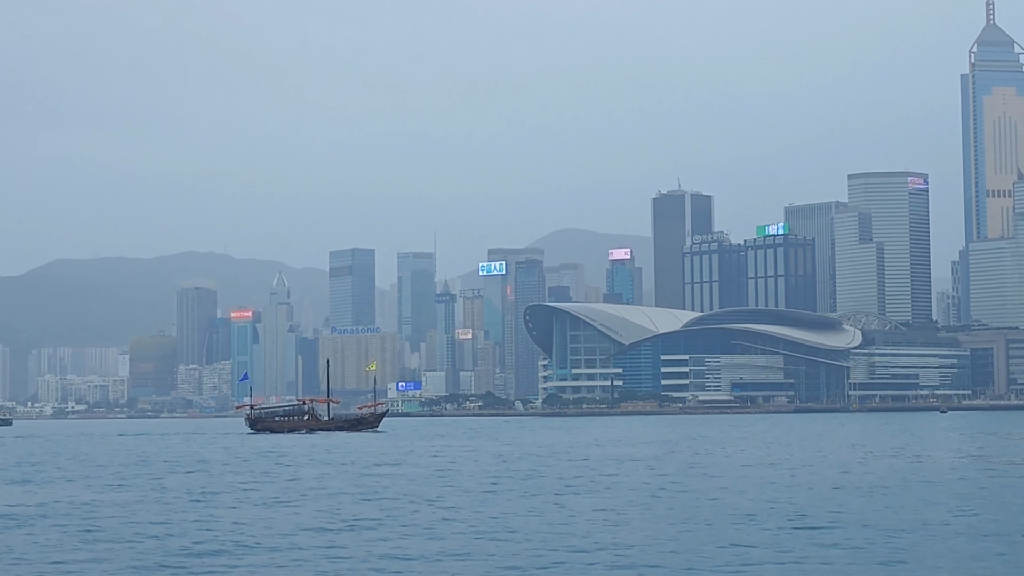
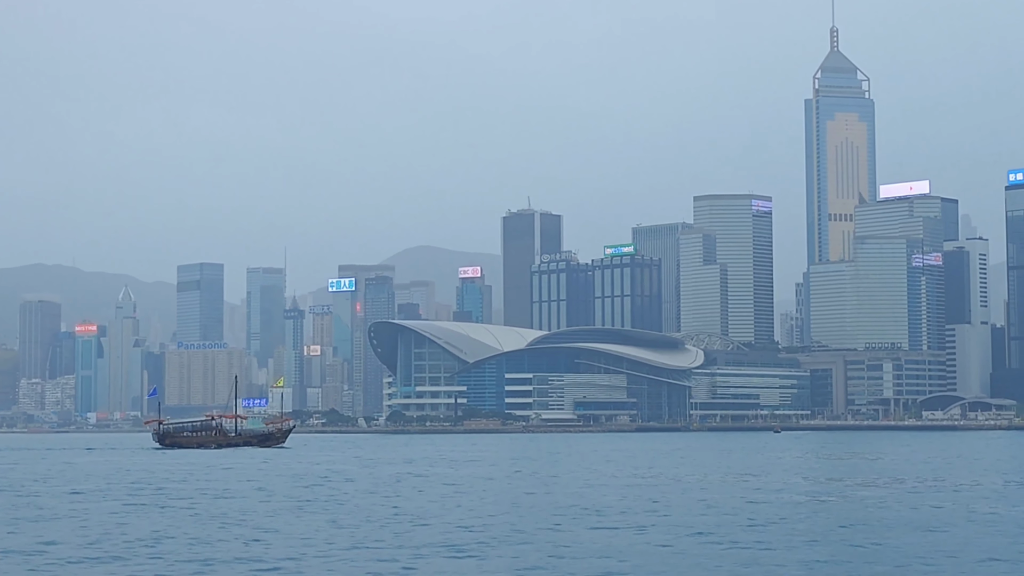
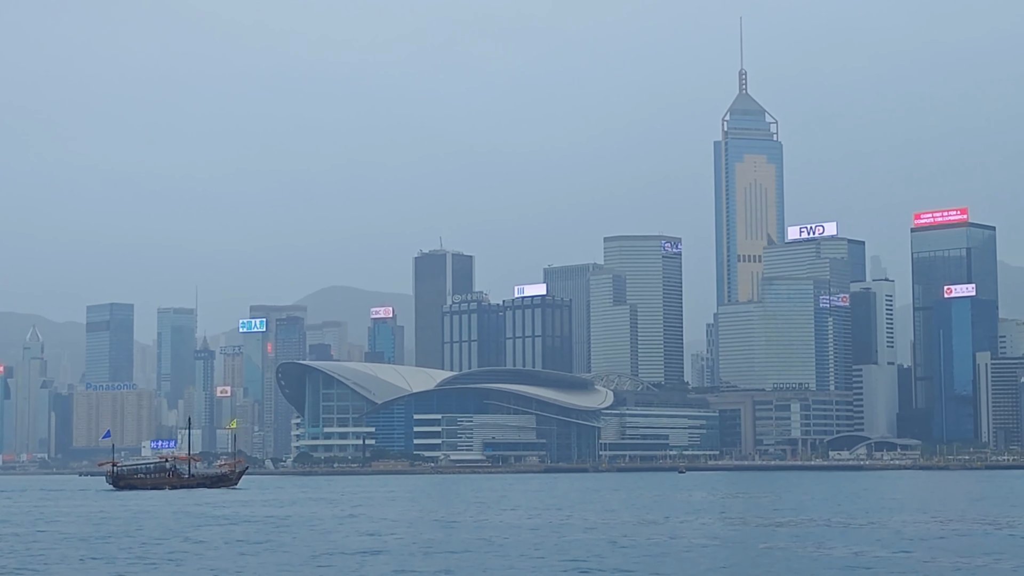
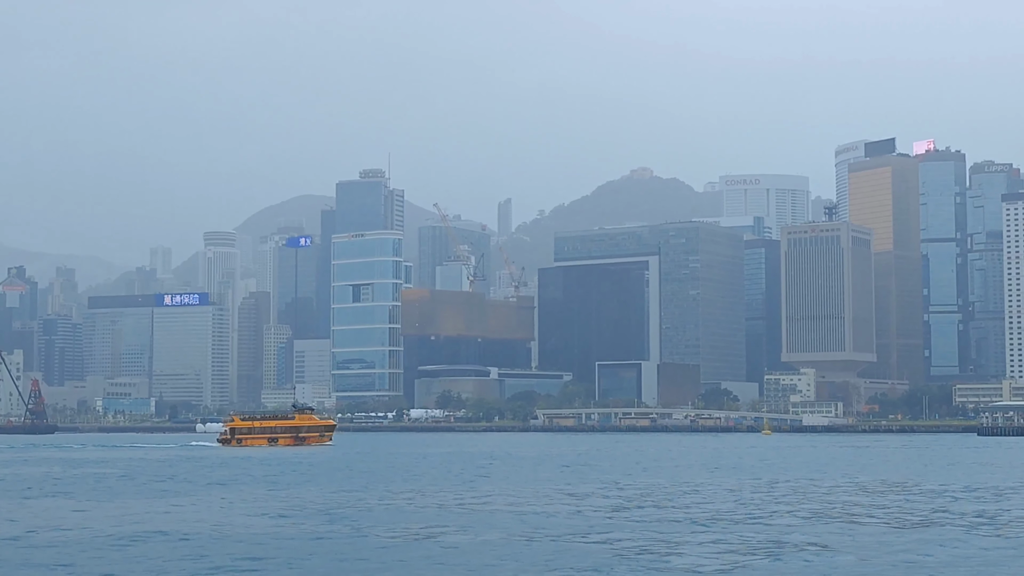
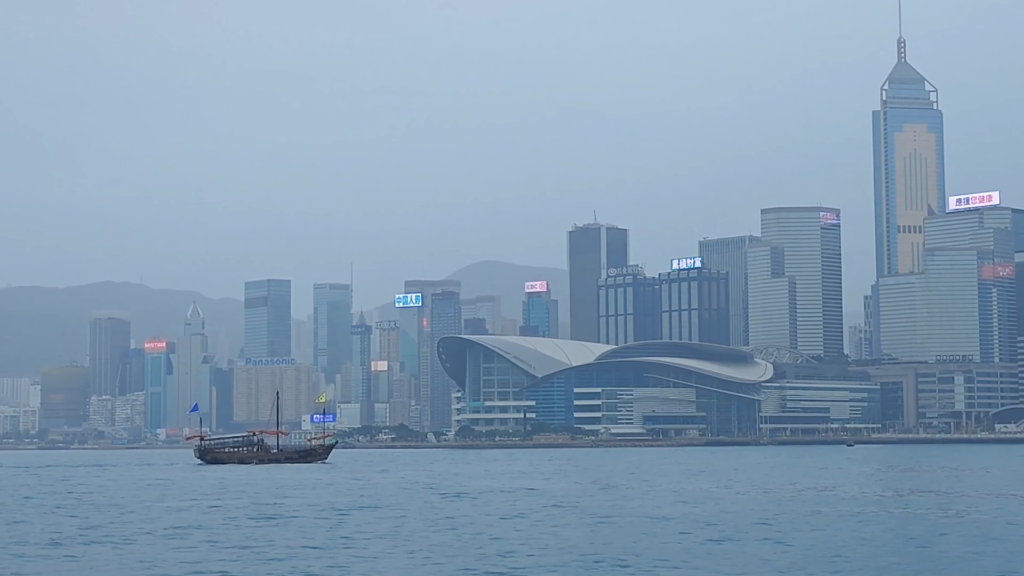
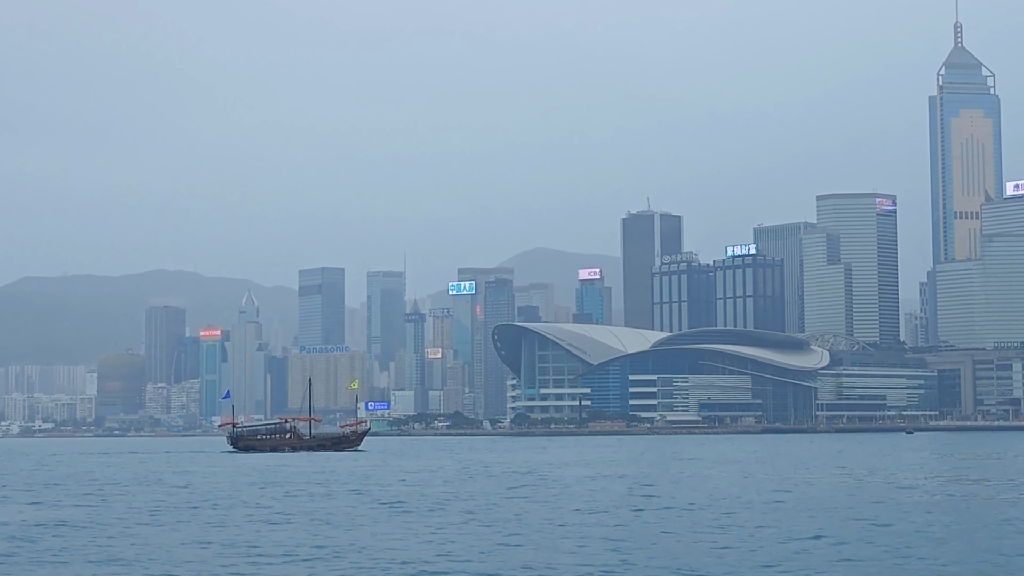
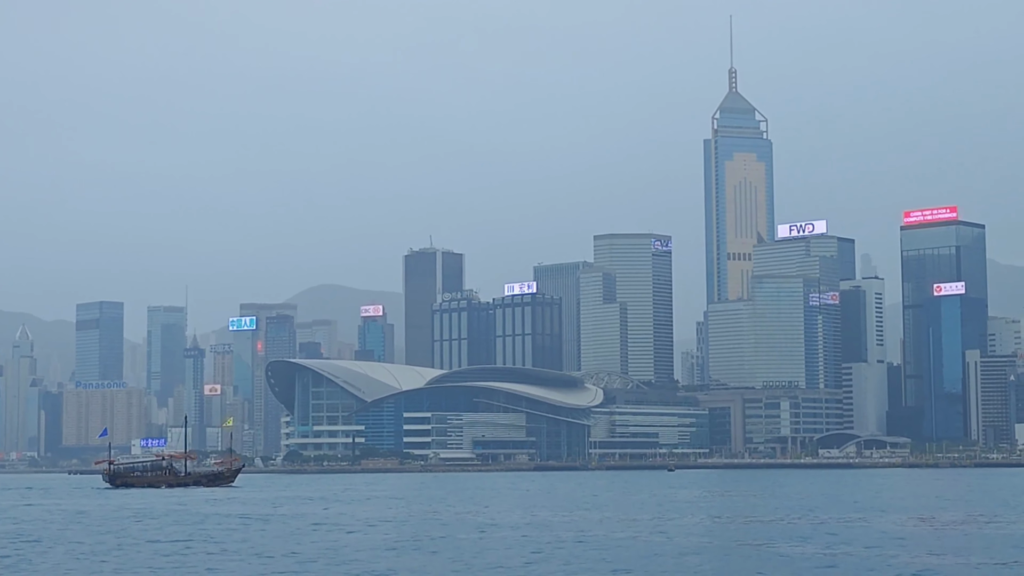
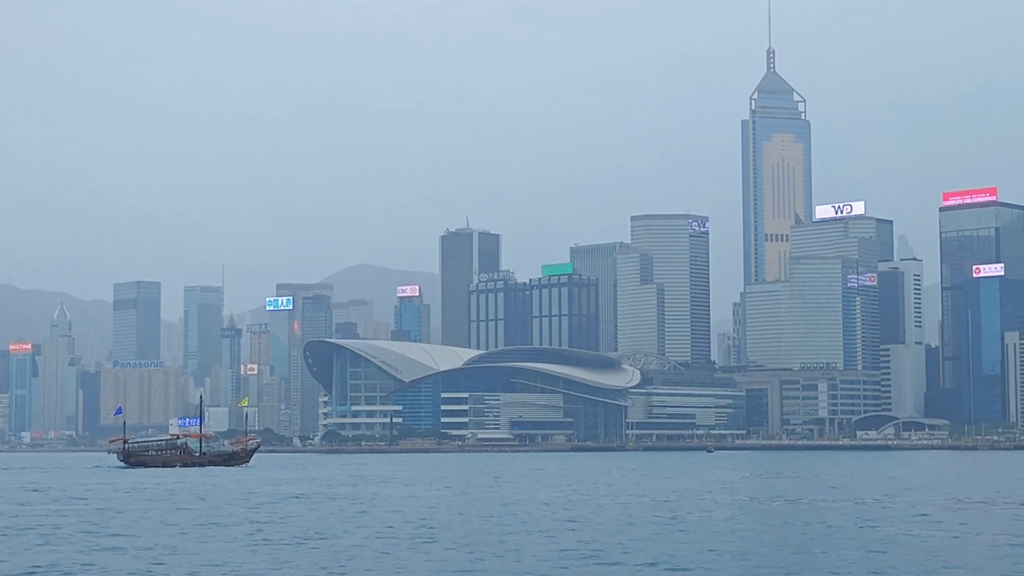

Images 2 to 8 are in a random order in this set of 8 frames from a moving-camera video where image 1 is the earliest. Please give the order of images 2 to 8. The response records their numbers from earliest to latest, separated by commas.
6, 5, 2, 8, 3, 7, 4
